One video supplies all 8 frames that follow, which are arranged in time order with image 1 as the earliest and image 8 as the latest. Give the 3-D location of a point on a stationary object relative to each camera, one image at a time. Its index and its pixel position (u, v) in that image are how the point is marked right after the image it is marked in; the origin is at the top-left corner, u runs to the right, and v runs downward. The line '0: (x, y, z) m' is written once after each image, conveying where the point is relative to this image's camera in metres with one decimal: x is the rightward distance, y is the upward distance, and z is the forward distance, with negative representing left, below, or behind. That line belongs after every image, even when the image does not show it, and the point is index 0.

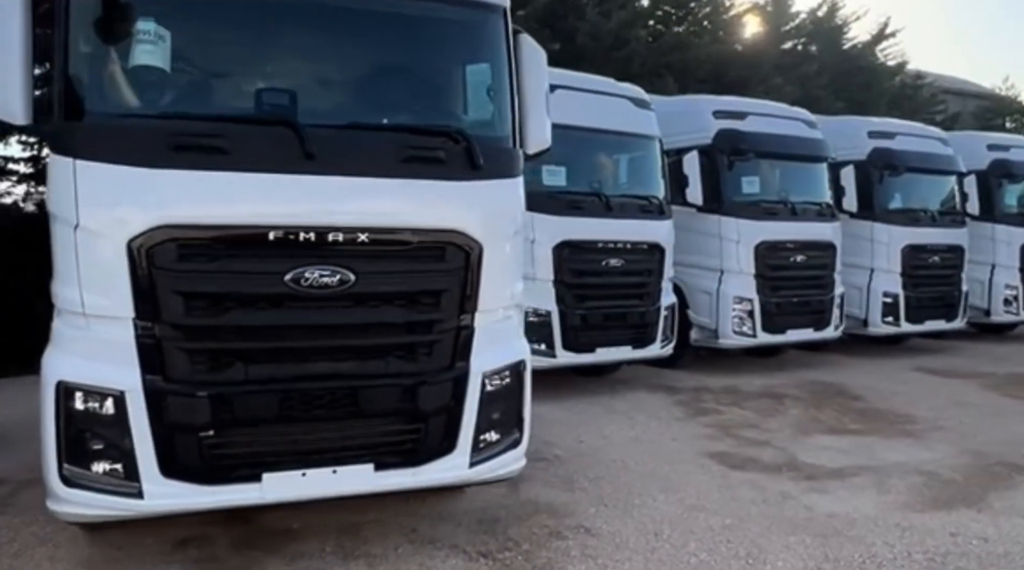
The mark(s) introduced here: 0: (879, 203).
0: (+4.5, +1.0, +10.9) m
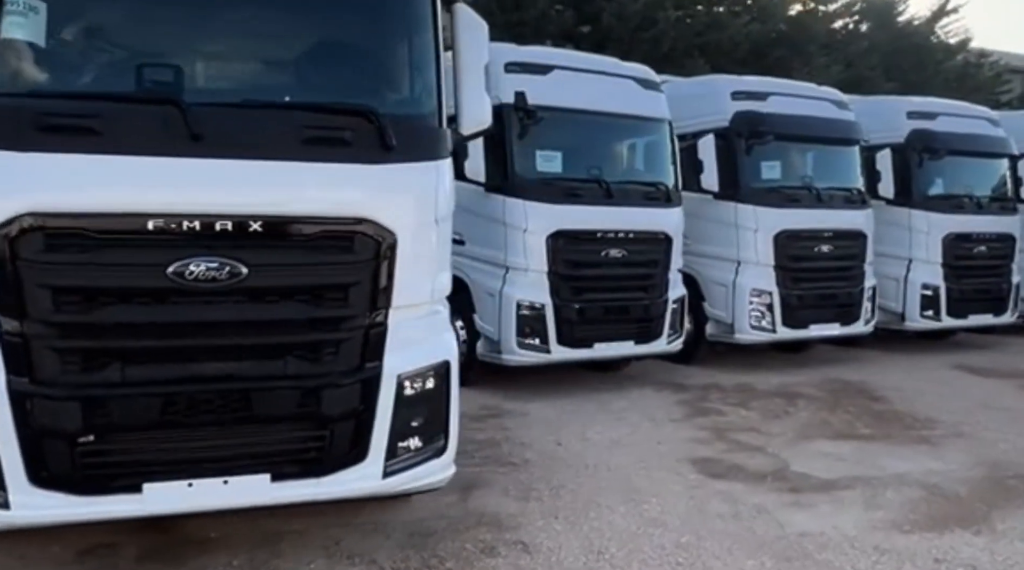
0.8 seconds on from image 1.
0: (+4.7, +1.1, +10.2) m
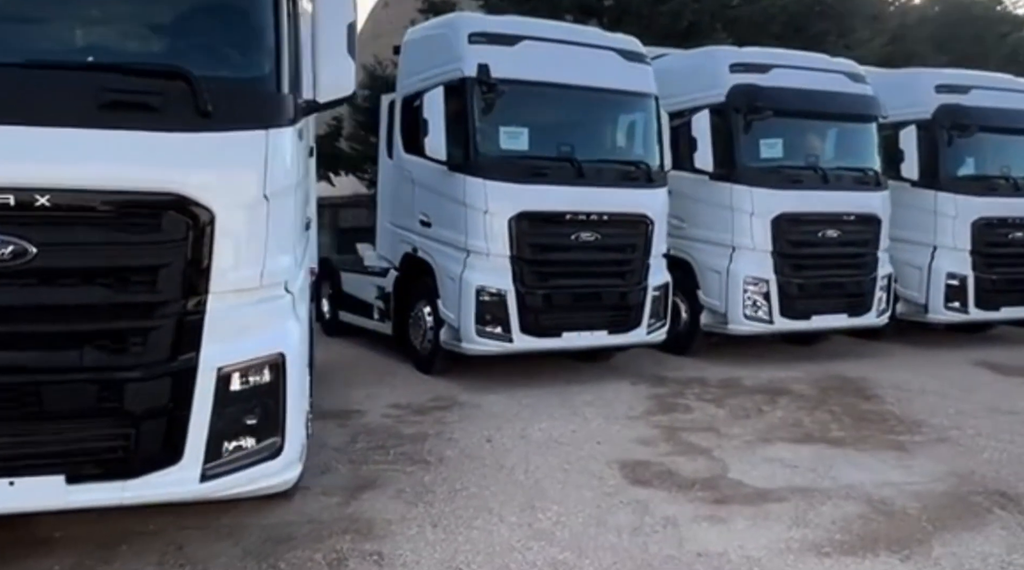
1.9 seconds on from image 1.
0: (+4.6, +1.2, +9.4) m
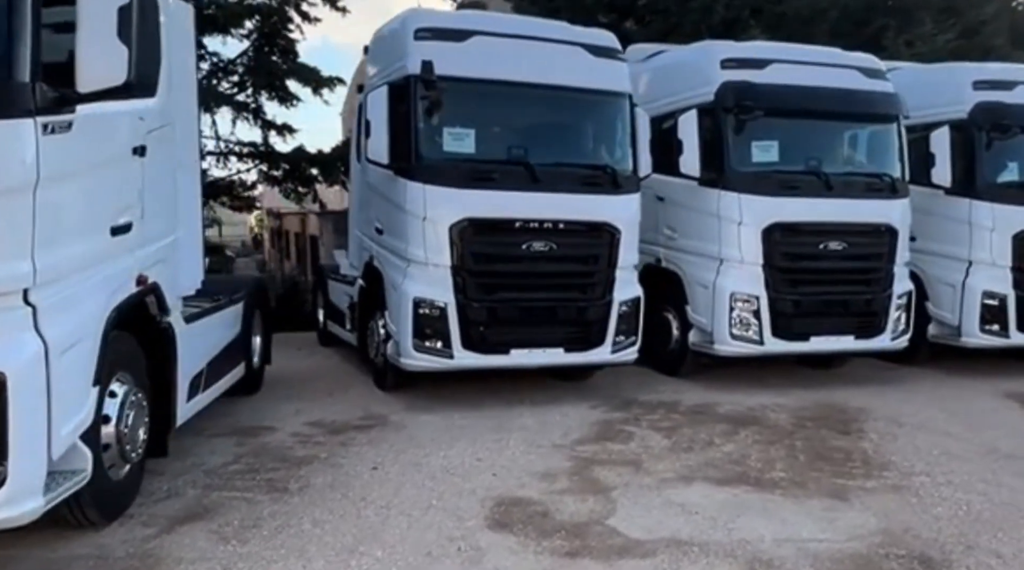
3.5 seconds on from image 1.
0: (+4.5, +1.1, +8.4) m
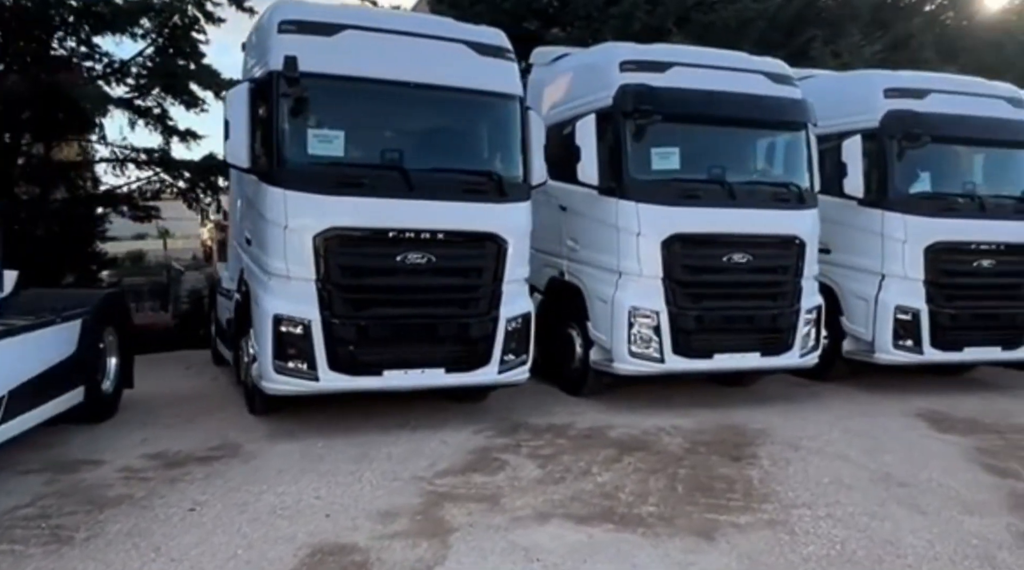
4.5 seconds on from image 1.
0: (+3.6, +0.9, +8.2) m
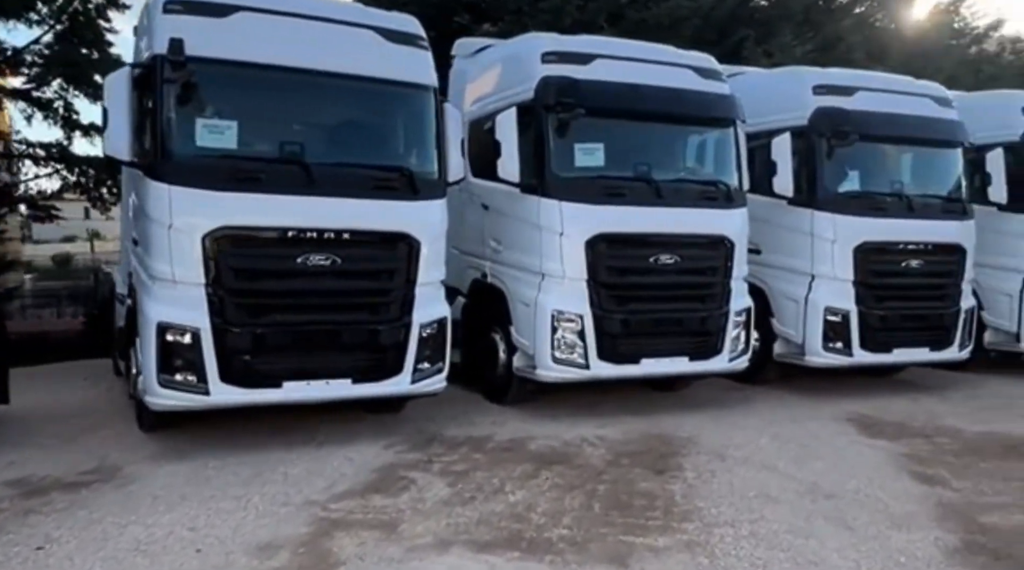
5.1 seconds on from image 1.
0: (+2.8, +0.9, +8.0) m
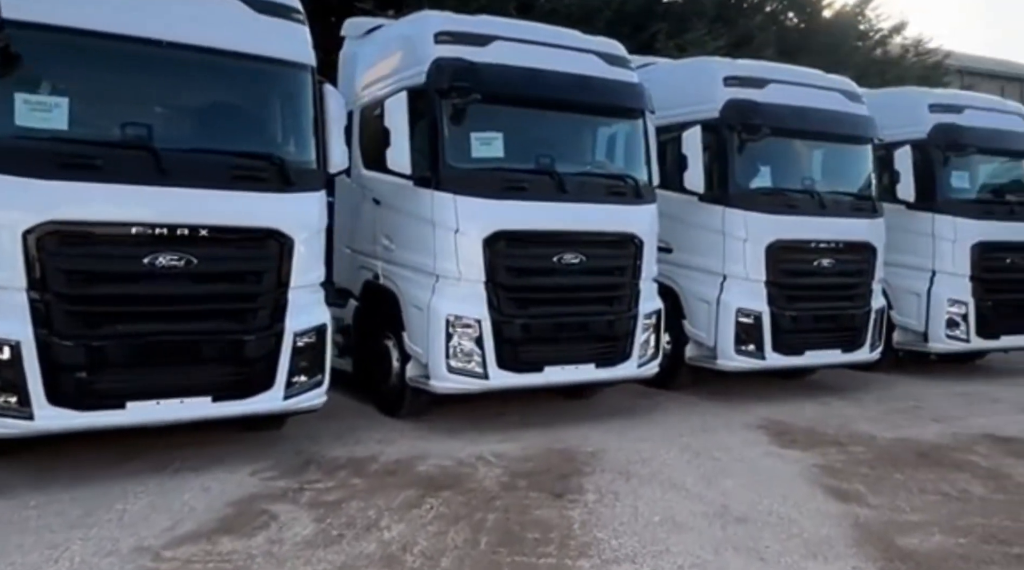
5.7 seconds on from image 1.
0: (+1.9, +0.9, +7.6) m
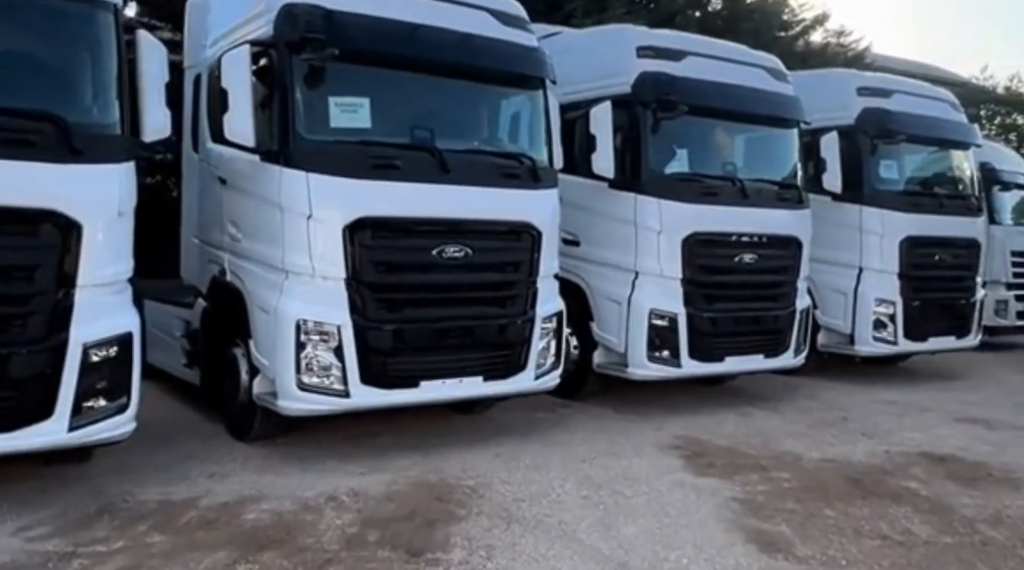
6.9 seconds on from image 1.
0: (+1.0, +0.9, +6.7) m
